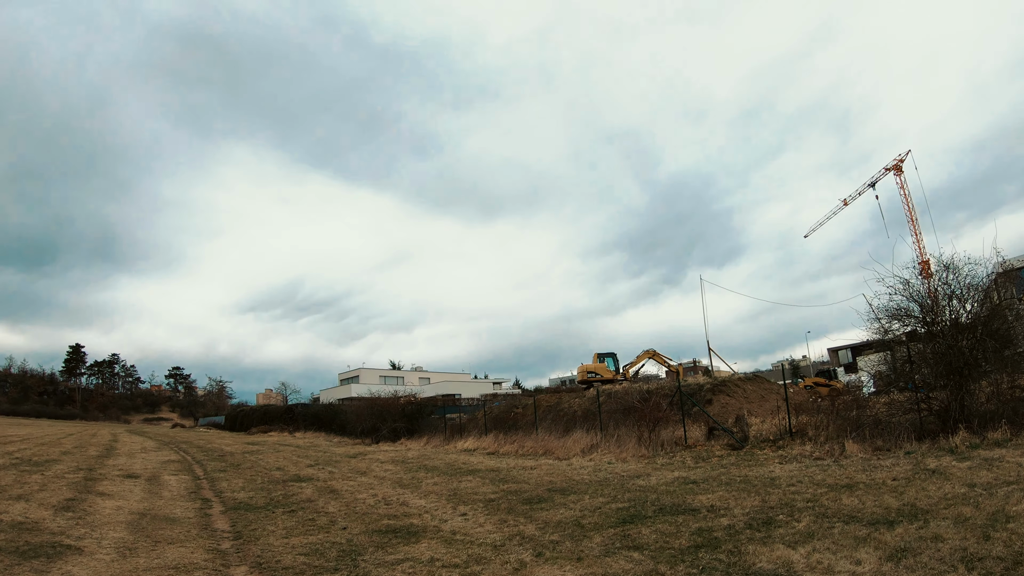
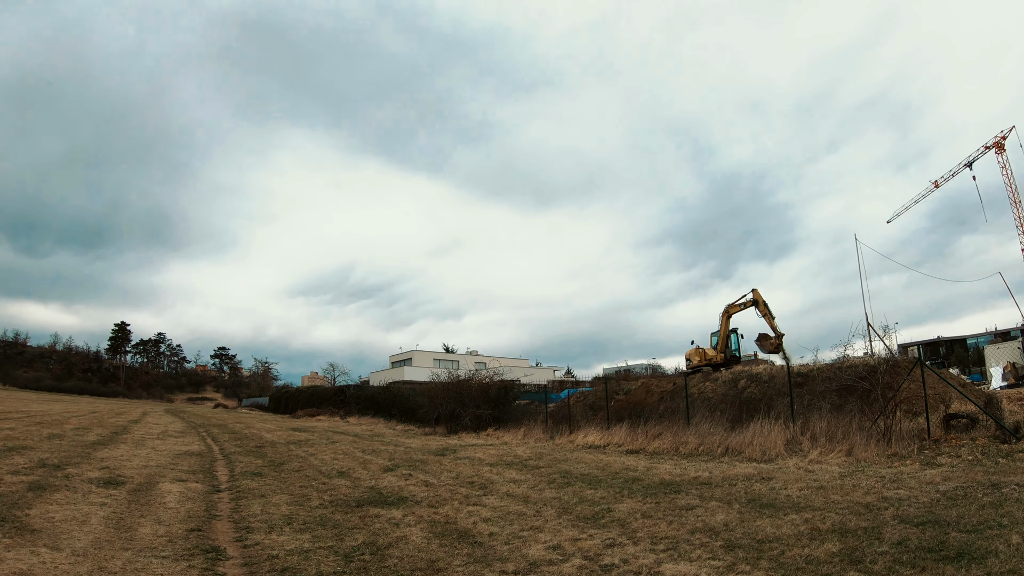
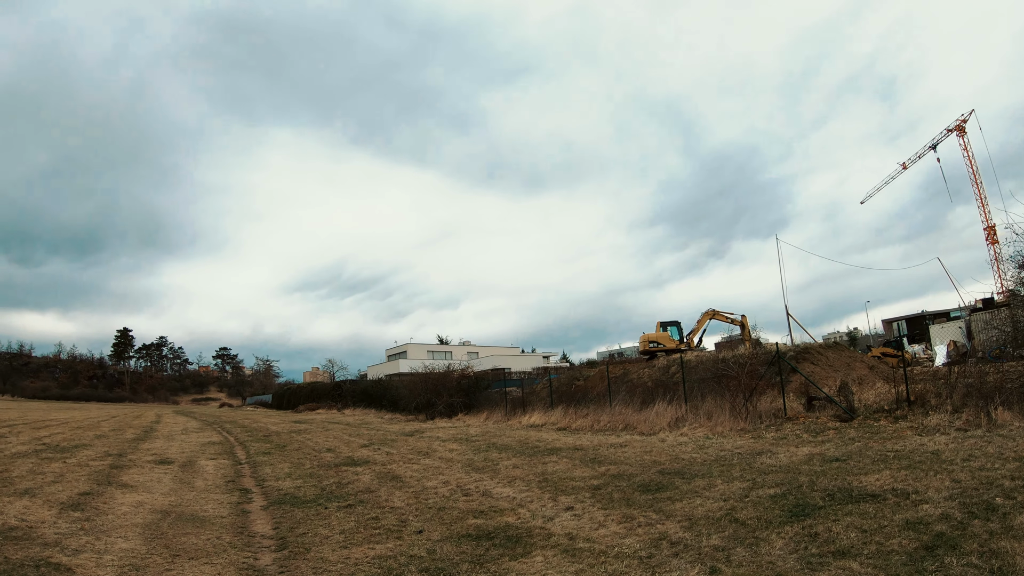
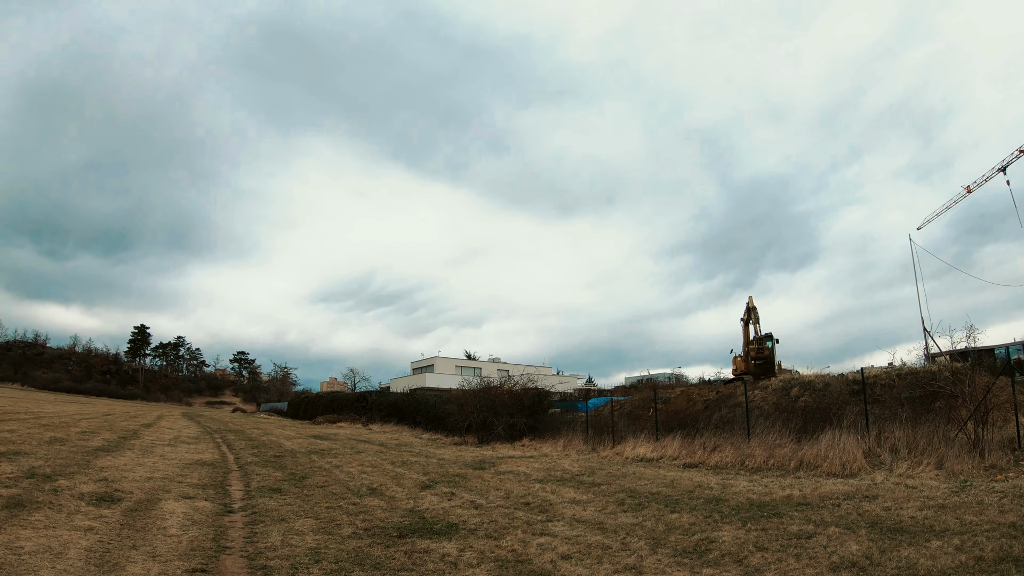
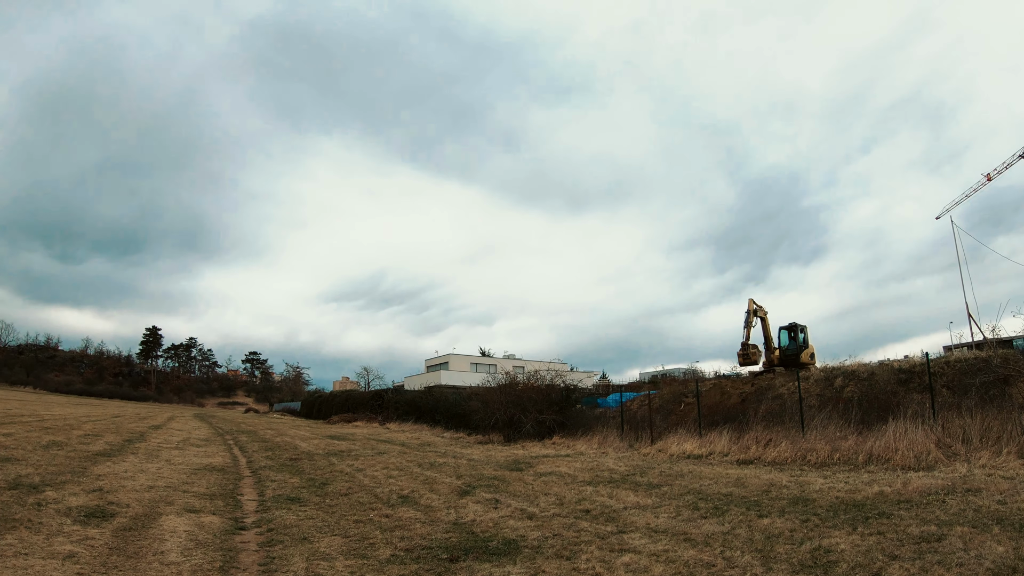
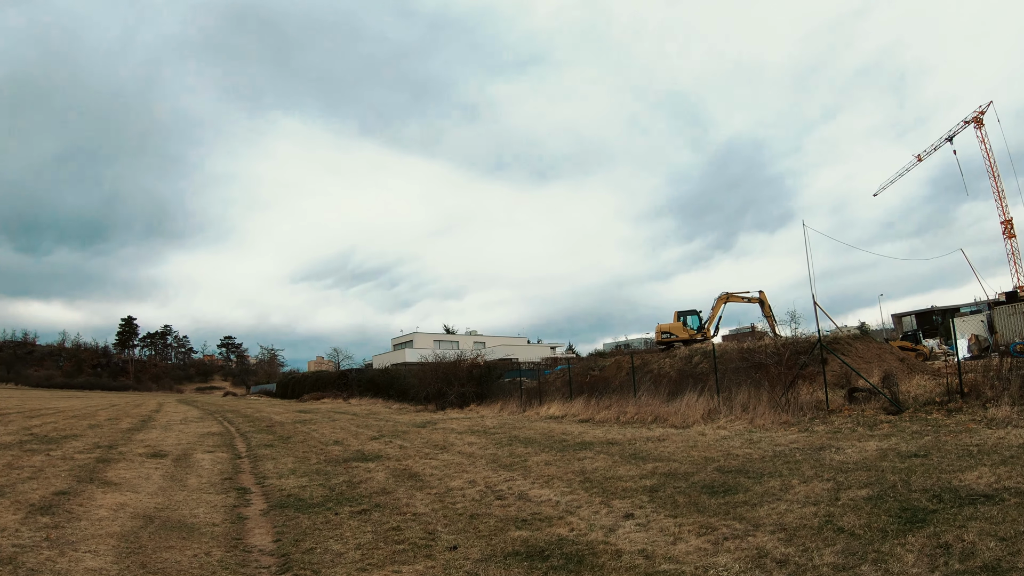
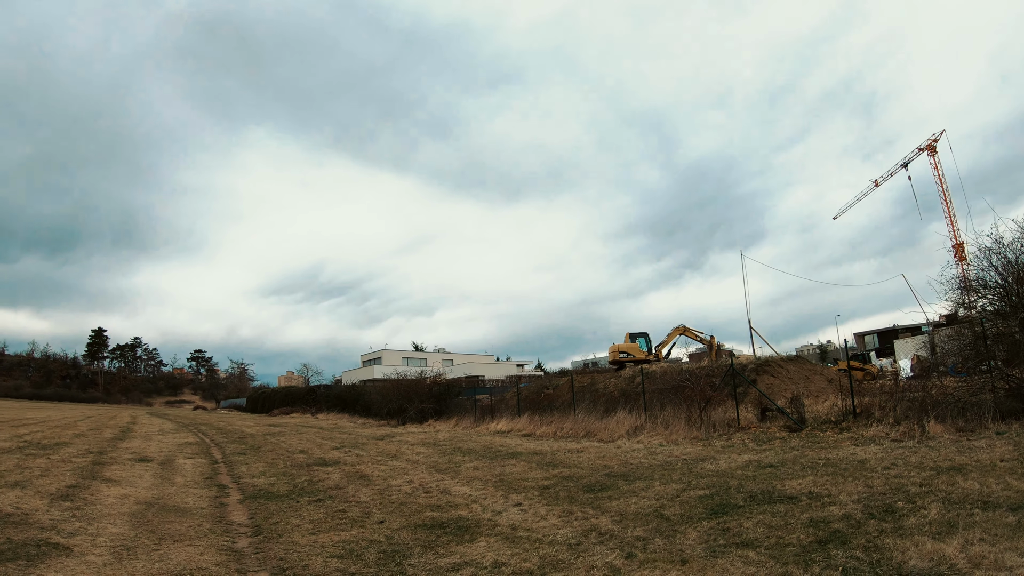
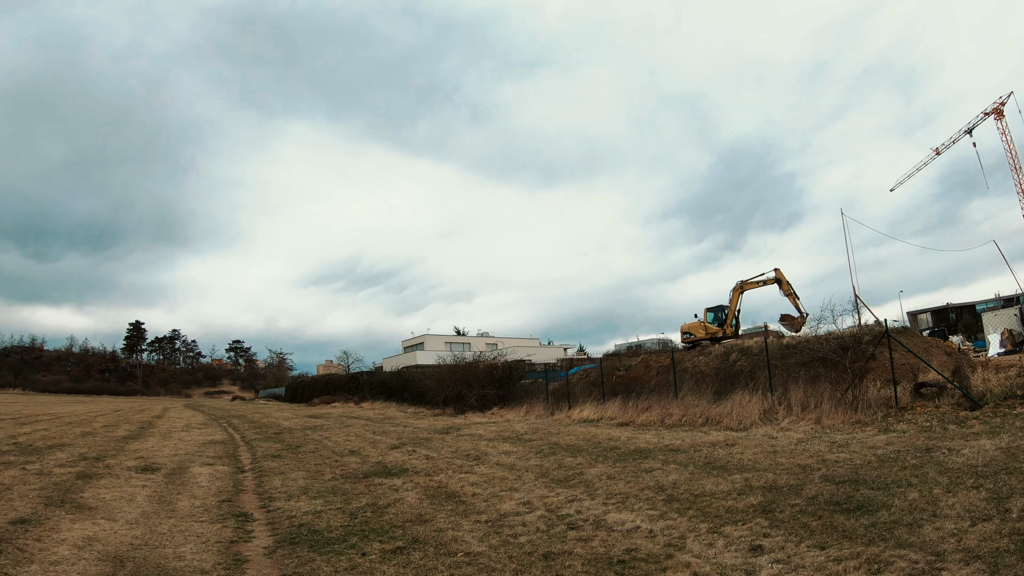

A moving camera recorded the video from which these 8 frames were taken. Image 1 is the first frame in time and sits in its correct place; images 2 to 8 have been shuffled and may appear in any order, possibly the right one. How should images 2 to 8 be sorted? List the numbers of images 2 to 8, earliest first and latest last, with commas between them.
7, 3, 6, 8, 2, 4, 5
